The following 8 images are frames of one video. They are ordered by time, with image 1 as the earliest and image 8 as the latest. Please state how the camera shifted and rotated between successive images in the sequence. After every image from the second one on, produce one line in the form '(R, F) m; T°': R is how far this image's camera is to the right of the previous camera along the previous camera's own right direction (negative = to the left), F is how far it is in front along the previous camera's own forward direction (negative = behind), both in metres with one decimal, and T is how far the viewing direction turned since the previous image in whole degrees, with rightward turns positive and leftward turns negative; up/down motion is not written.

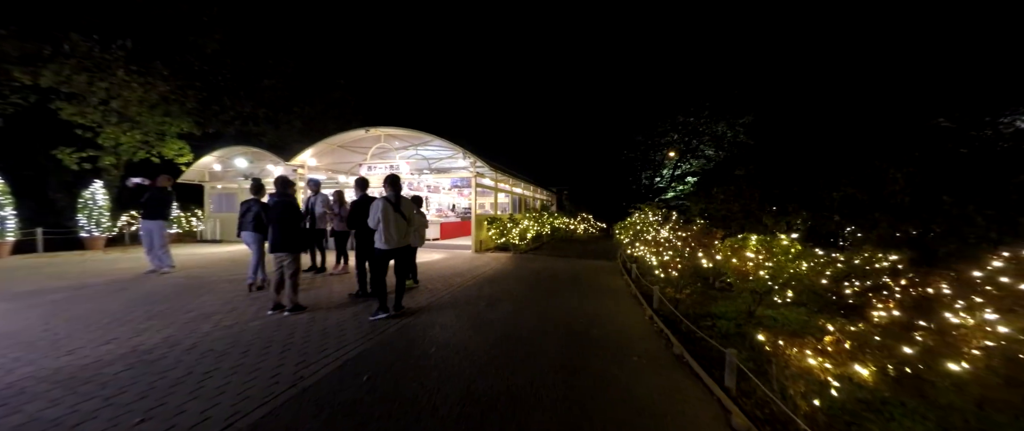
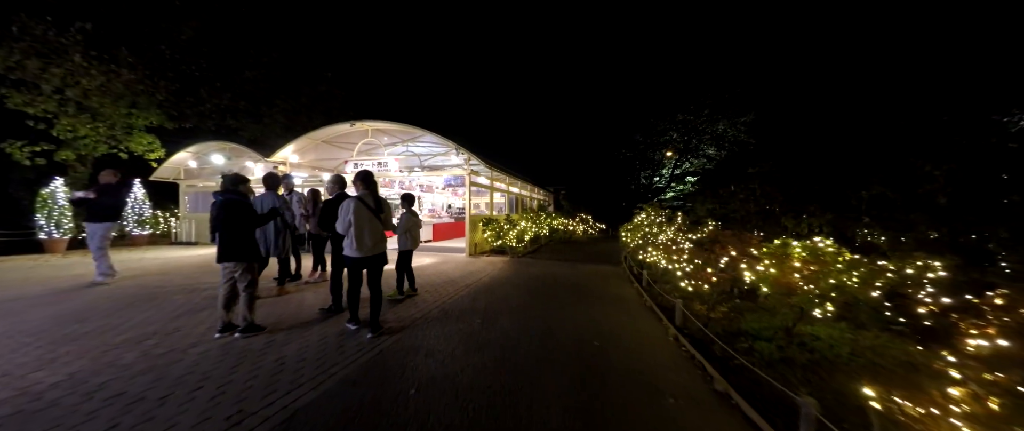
(-0.1, +0.6) m; +1°
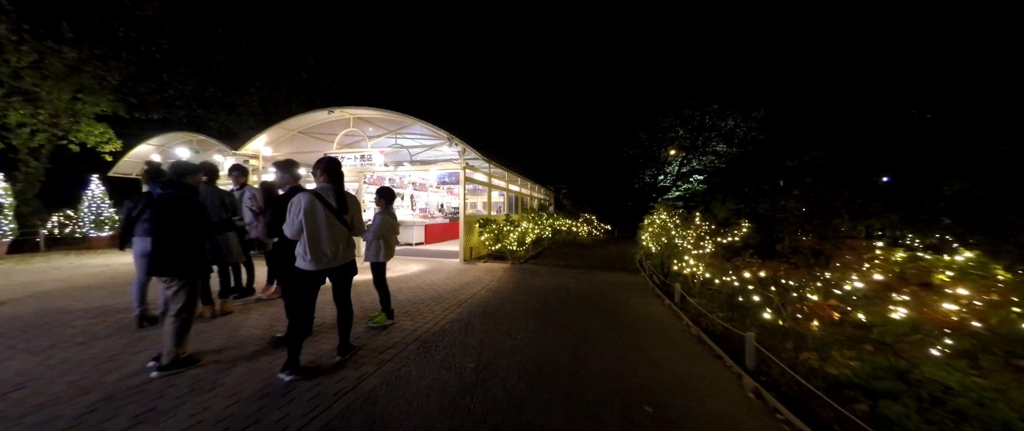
(-0.1, +1.1) m; +1°
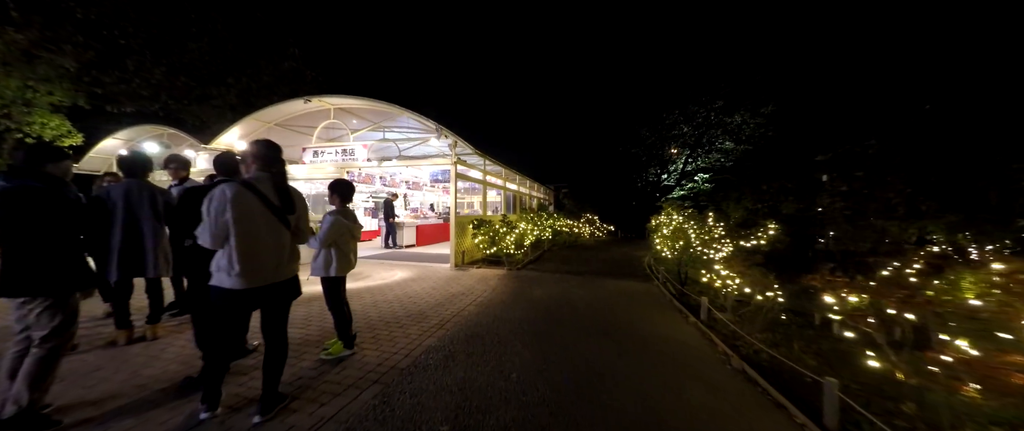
(+0.1, +0.7) m; 0°
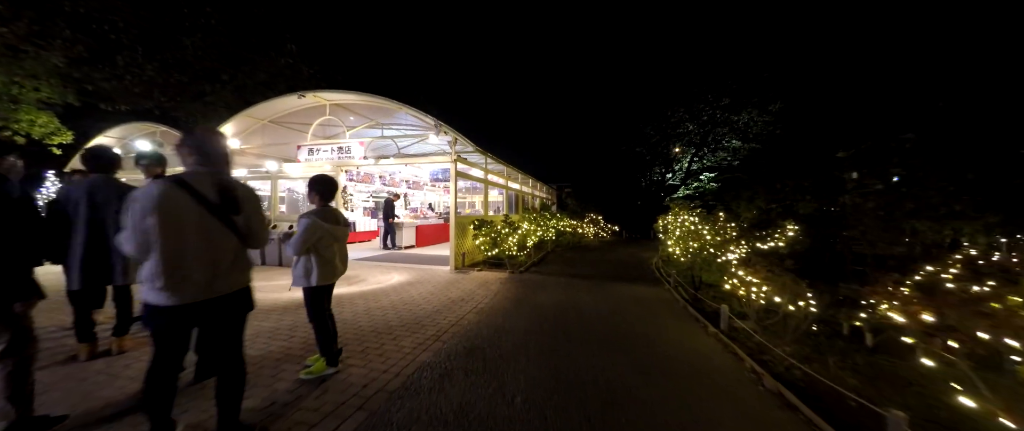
(0.0, +0.3) m; 0°
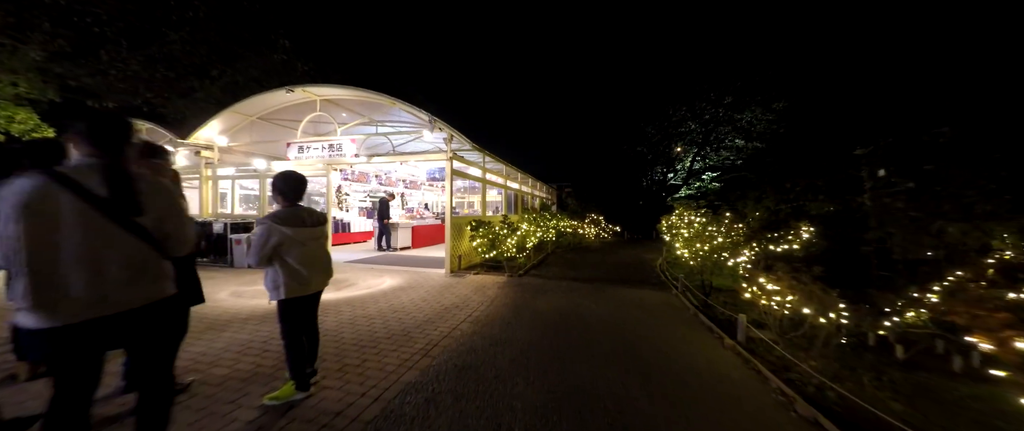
(0.0, +0.3) m; 0°
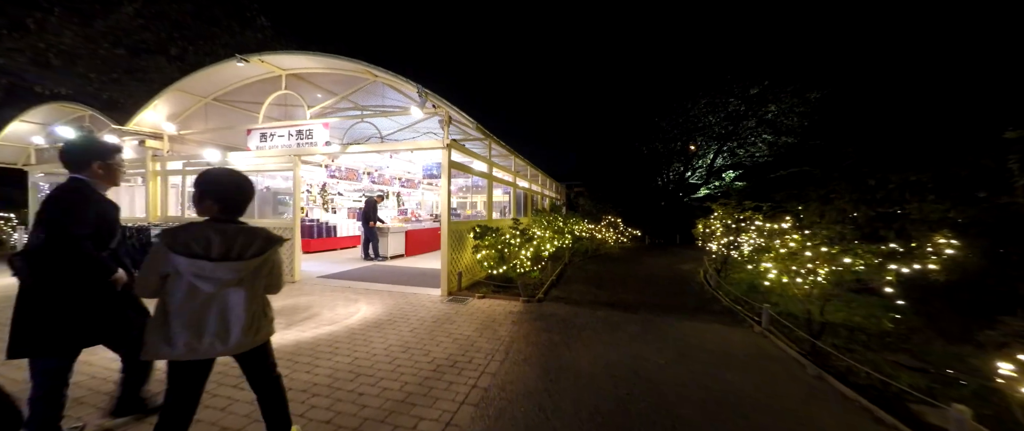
(-0.2, +1.4) m; 0°
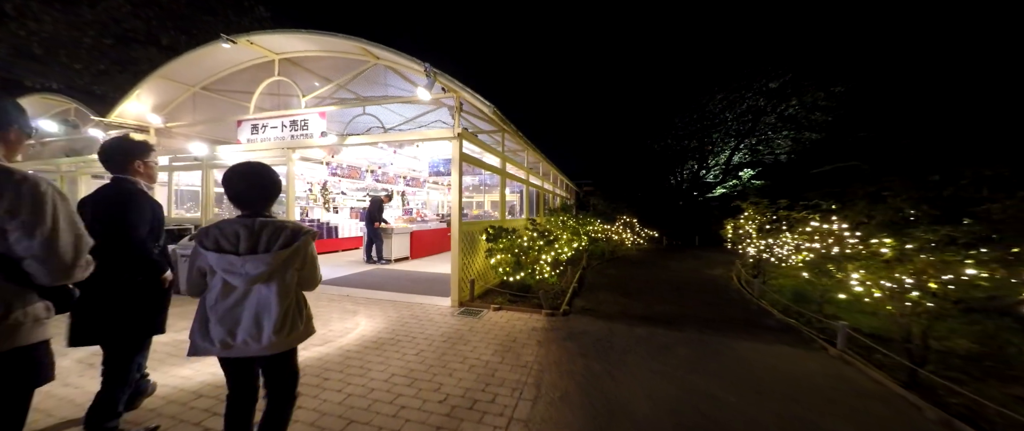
(-0.2, +0.6) m; -1°
